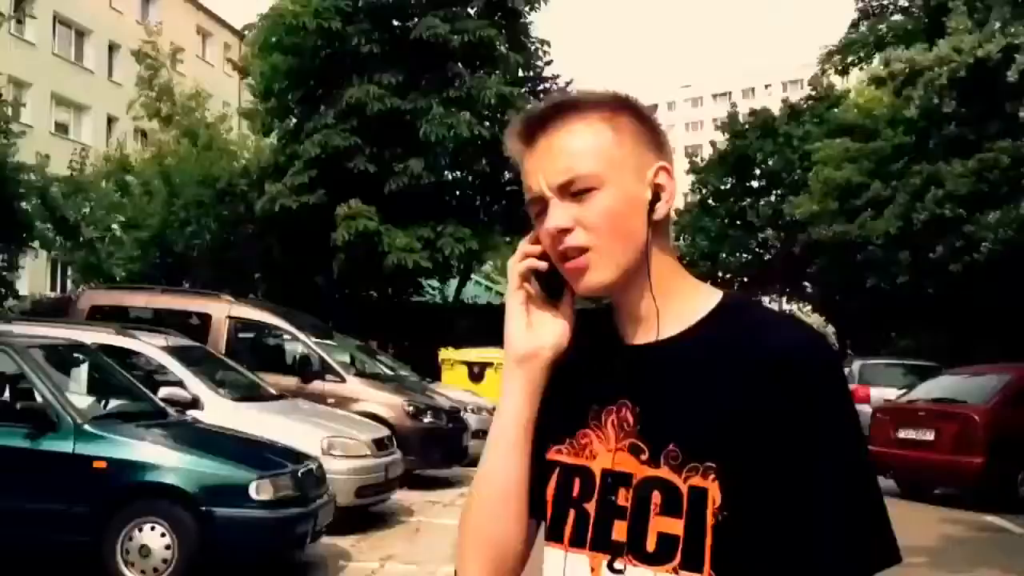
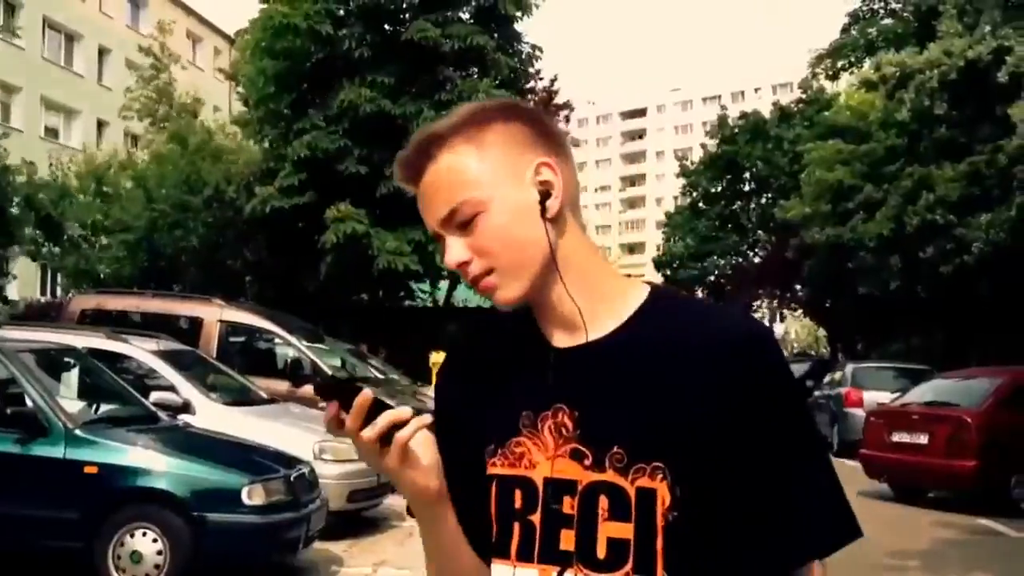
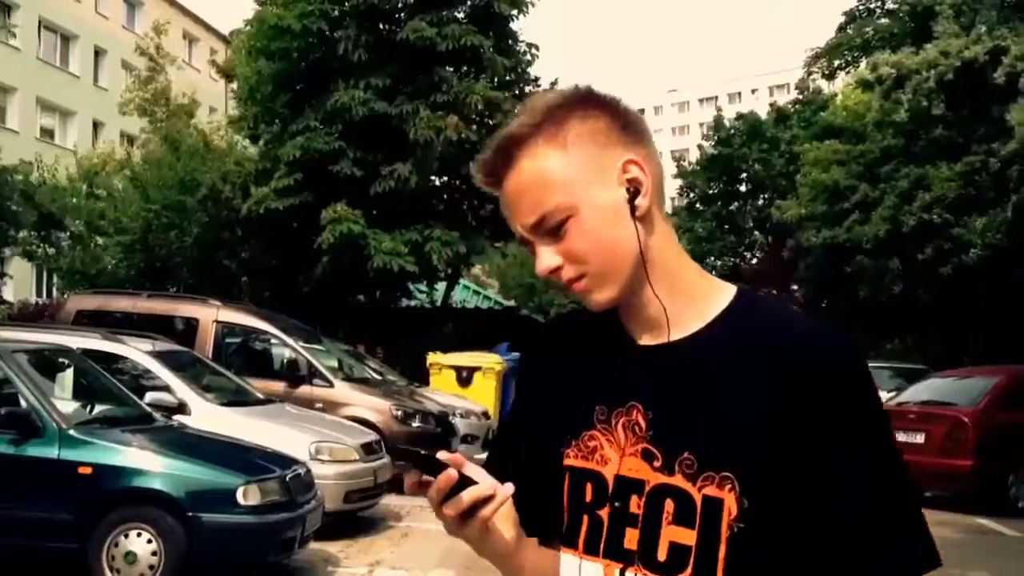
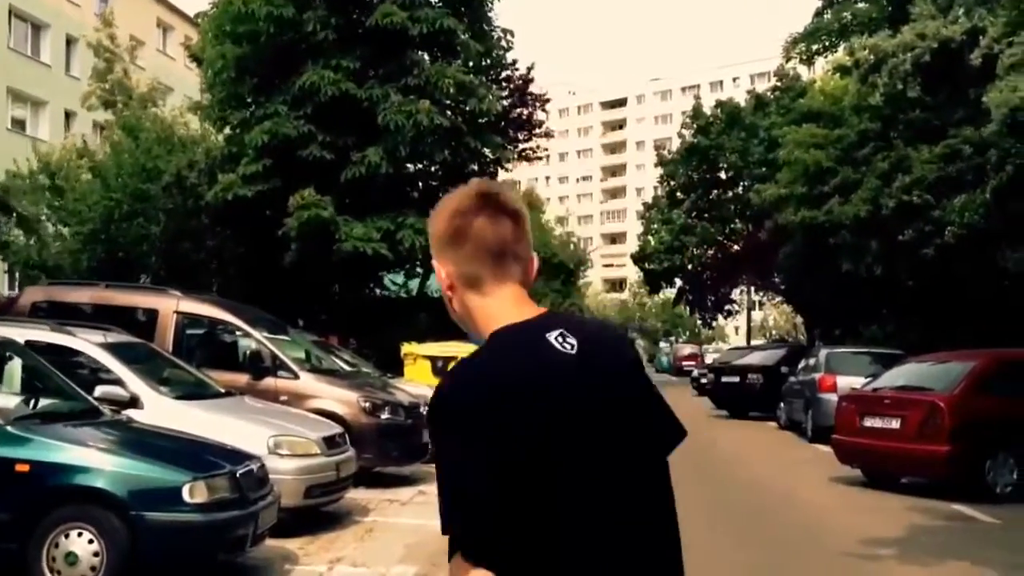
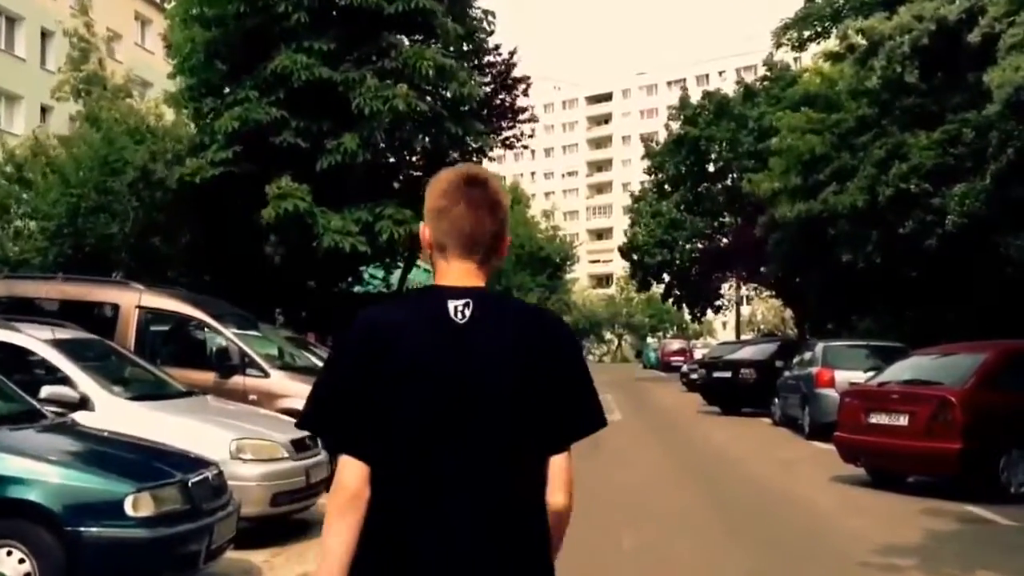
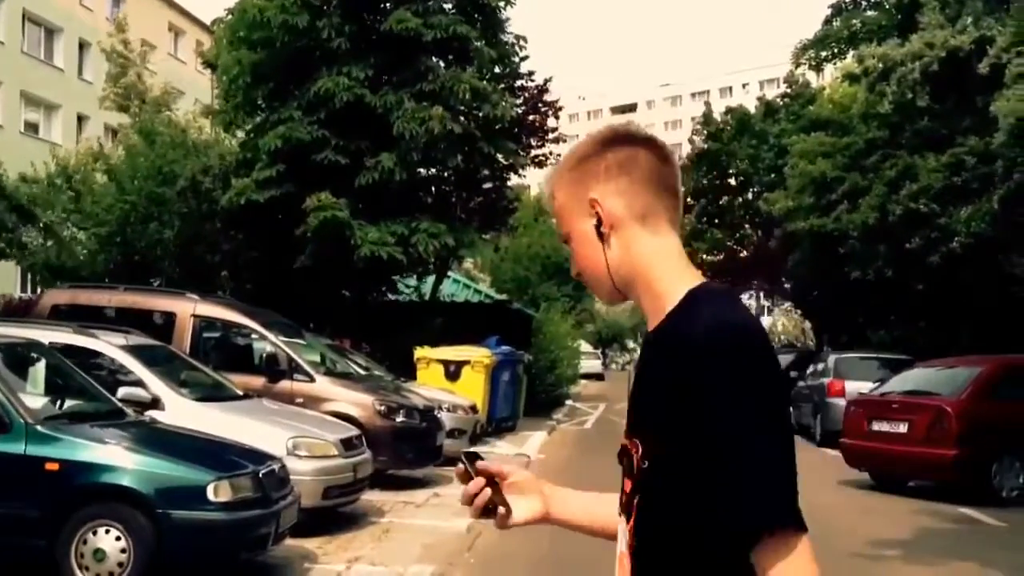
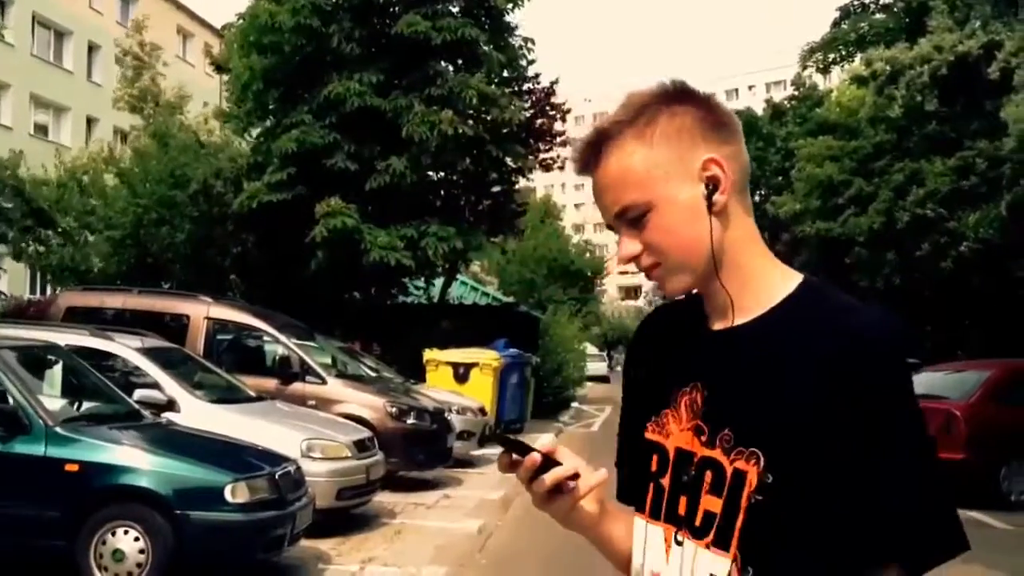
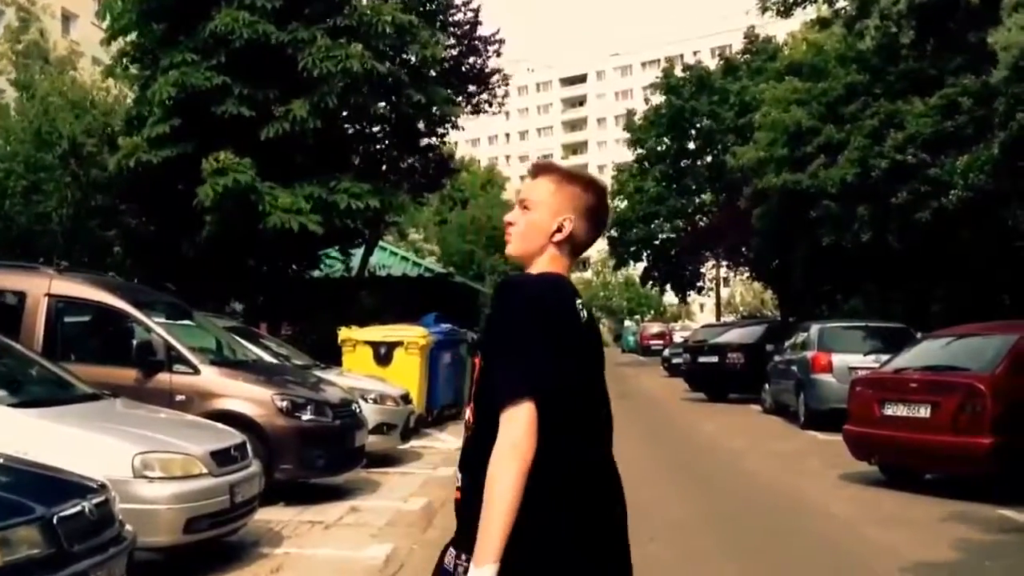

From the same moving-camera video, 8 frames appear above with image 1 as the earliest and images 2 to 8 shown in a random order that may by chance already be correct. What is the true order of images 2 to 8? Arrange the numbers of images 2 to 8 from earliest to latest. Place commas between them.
2, 3, 7, 6, 4, 5, 8
